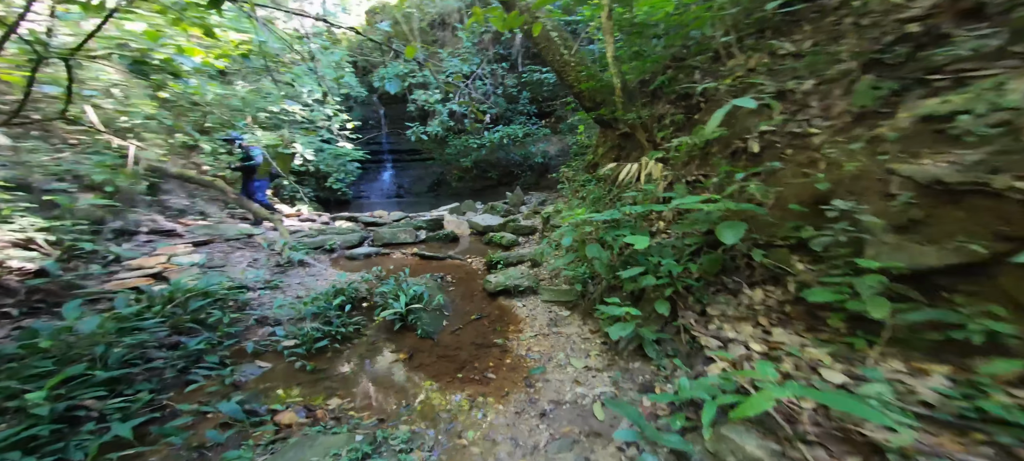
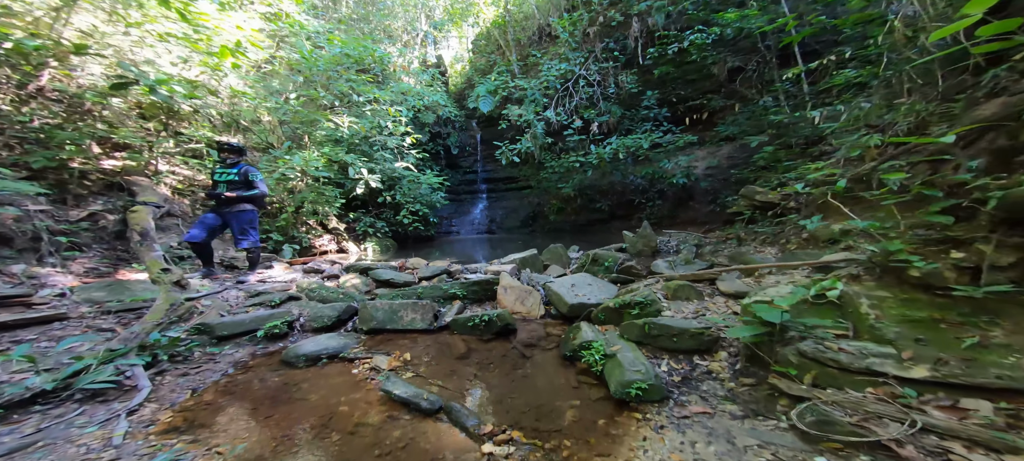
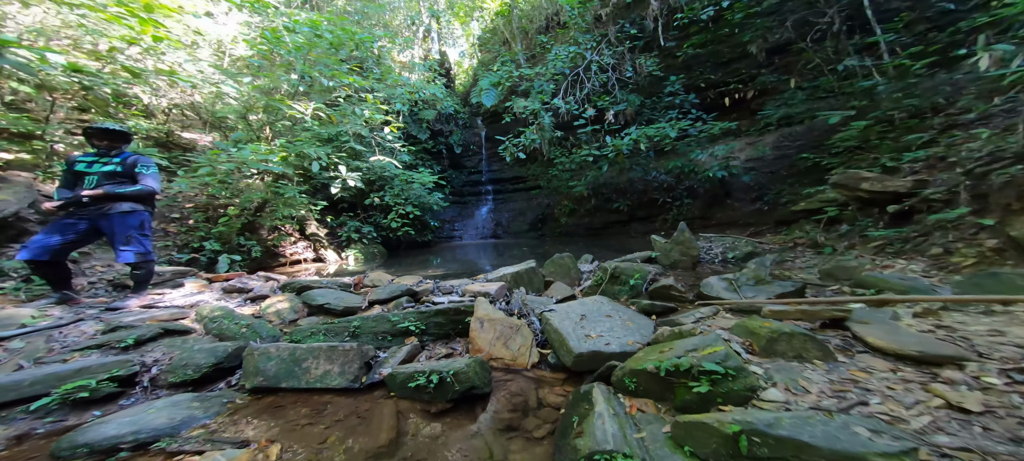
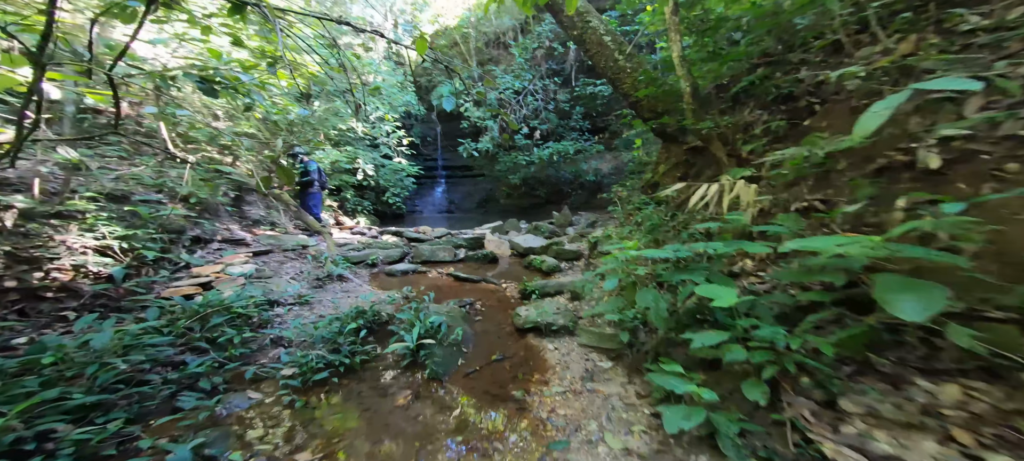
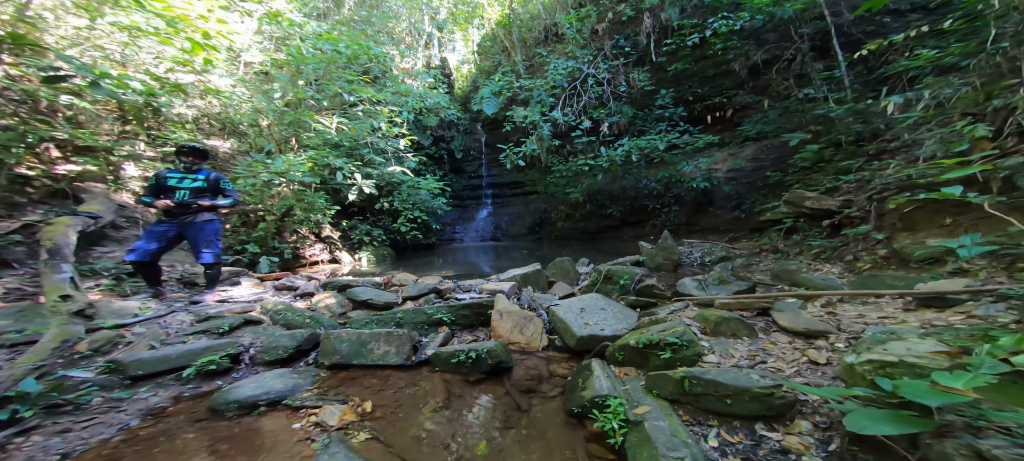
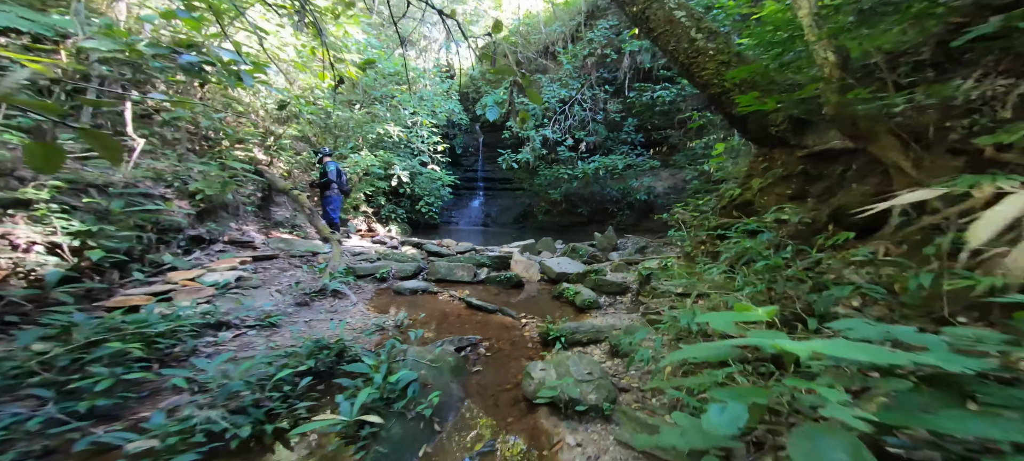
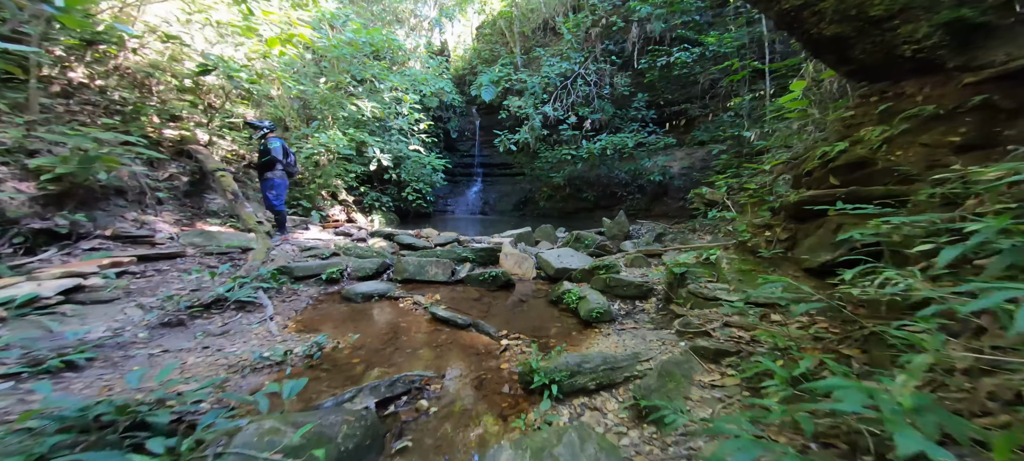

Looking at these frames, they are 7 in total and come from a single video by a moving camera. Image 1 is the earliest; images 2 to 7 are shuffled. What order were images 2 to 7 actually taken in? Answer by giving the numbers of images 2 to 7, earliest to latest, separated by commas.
4, 6, 7, 2, 5, 3
